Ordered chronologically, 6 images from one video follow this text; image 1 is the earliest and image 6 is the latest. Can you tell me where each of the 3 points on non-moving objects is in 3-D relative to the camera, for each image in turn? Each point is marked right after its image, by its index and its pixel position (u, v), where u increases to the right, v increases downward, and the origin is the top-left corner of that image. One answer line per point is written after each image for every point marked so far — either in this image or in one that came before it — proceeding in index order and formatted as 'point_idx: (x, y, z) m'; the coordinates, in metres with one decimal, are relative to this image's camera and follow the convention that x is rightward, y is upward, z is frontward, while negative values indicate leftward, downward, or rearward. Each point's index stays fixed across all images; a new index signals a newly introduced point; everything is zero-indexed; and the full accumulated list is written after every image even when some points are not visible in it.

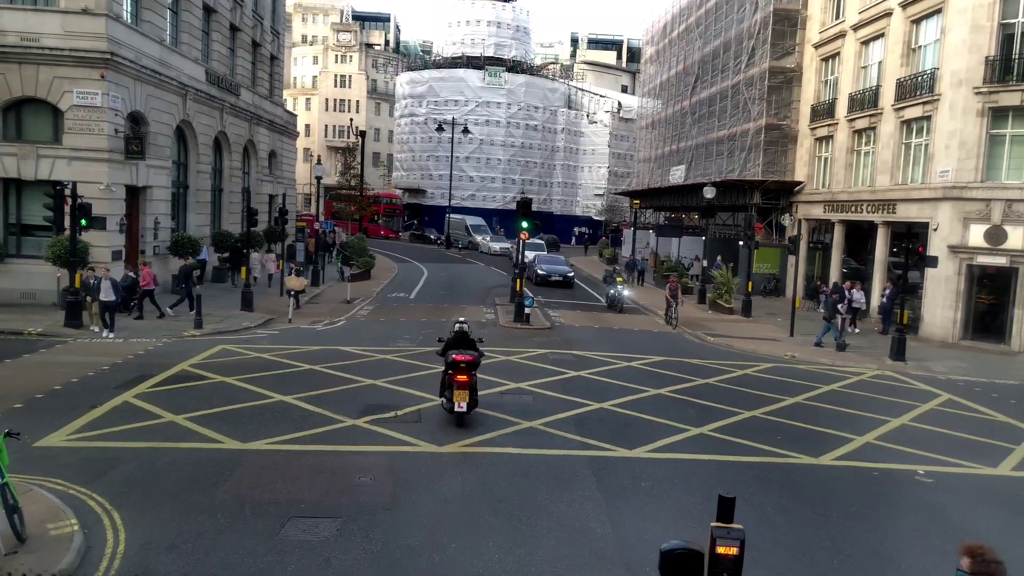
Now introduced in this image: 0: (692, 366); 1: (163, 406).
0: (+3.6, -1.8, +17.9) m
1: (-4.8, -1.7, +12.0) m
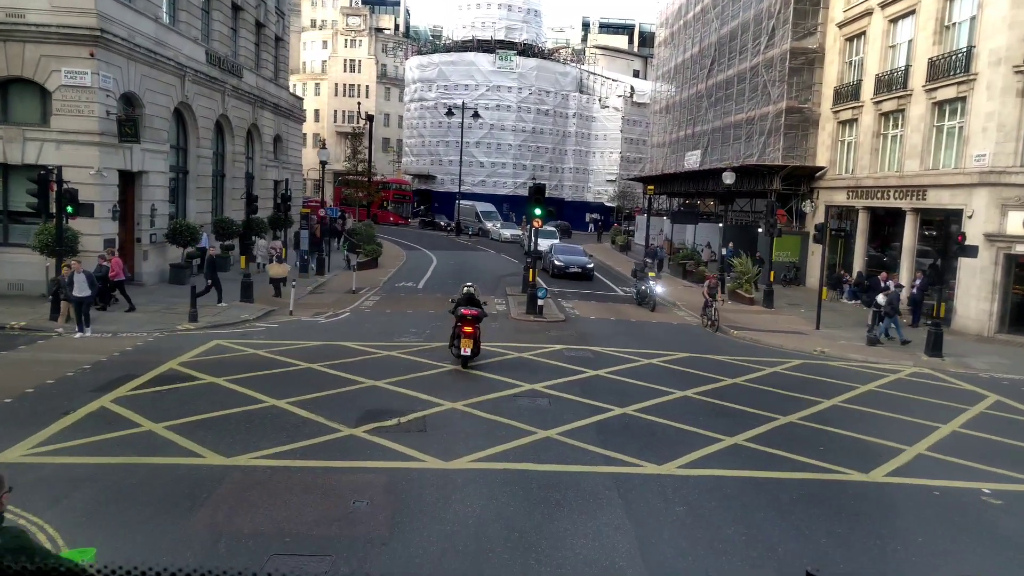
0: (+3.9, -1.7, +16.7) m
1: (-4.7, -1.6, +10.9) m
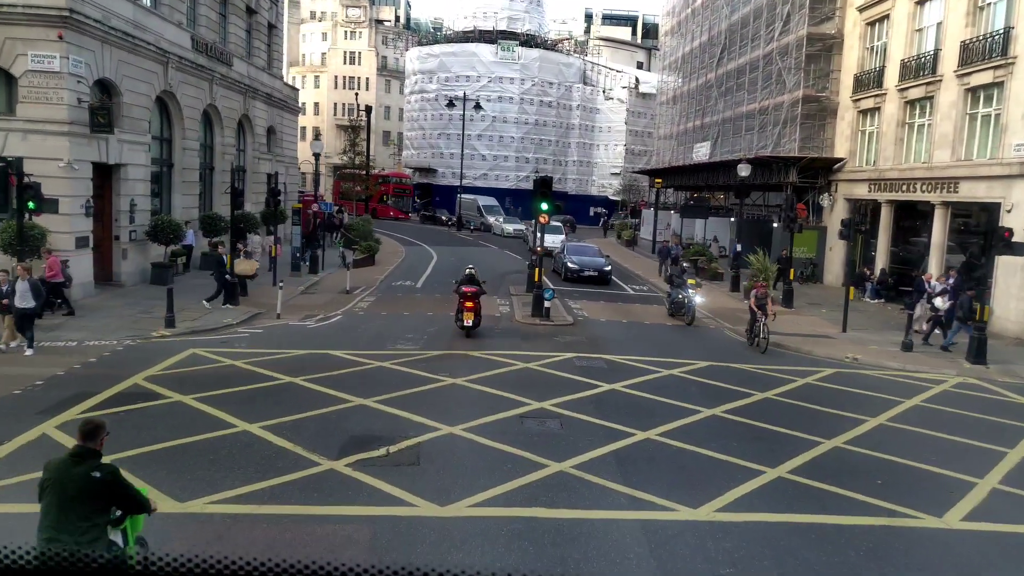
0: (+4.0, -1.7, +15.1) m
1: (-4.6, -1.7, +9.3) m
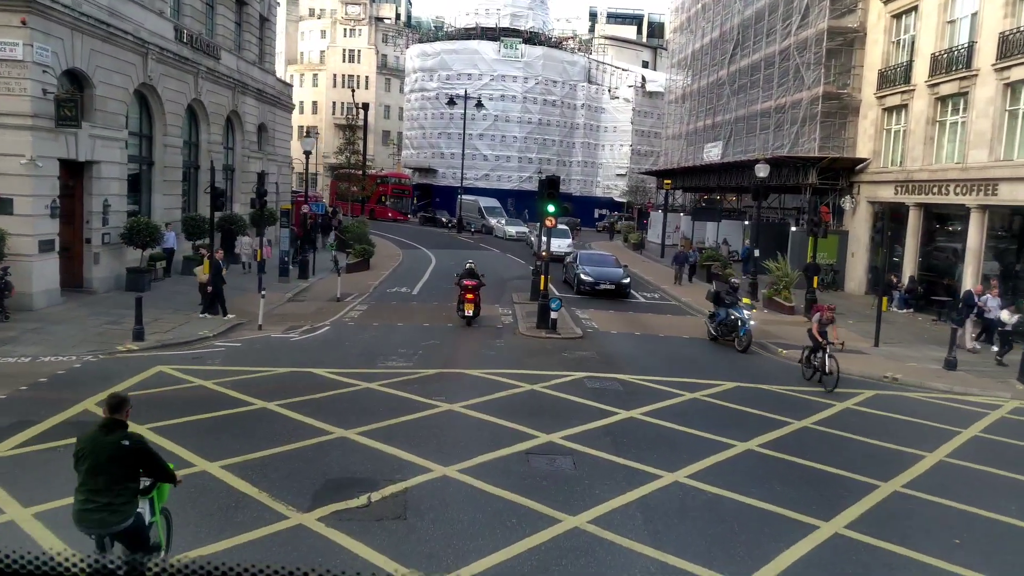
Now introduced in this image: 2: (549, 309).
0: (+4.1, -1.9, +13.4) m
1: (-4.5, -1.9, +7.6) m
2: (+0.8, -0.5, +19.4) m
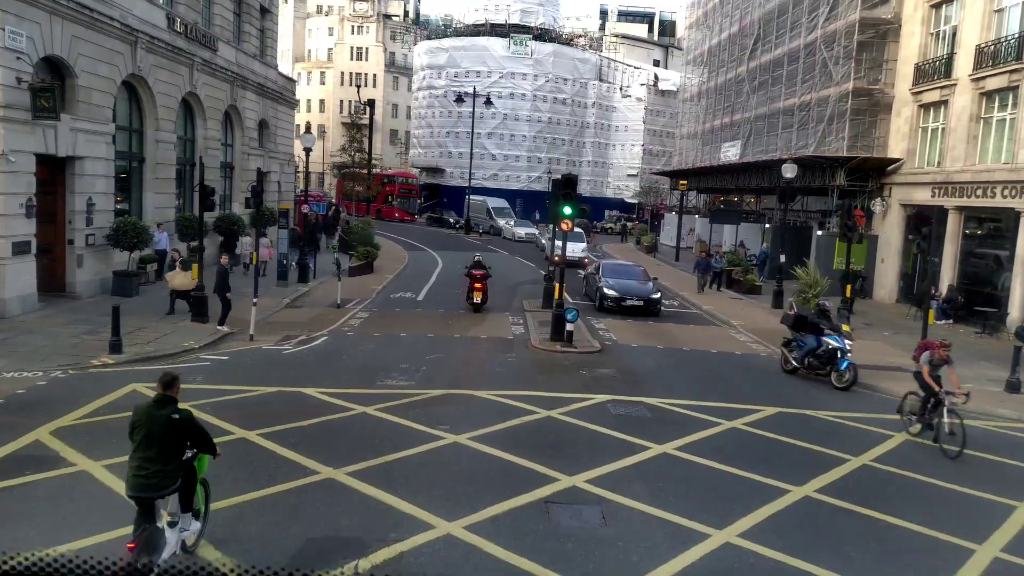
0: (+4.3, -2.1, +11.7) m
1: (-4.3, -2.1, +6.0) m
2: (+1.1, -0.7, +17.7) m
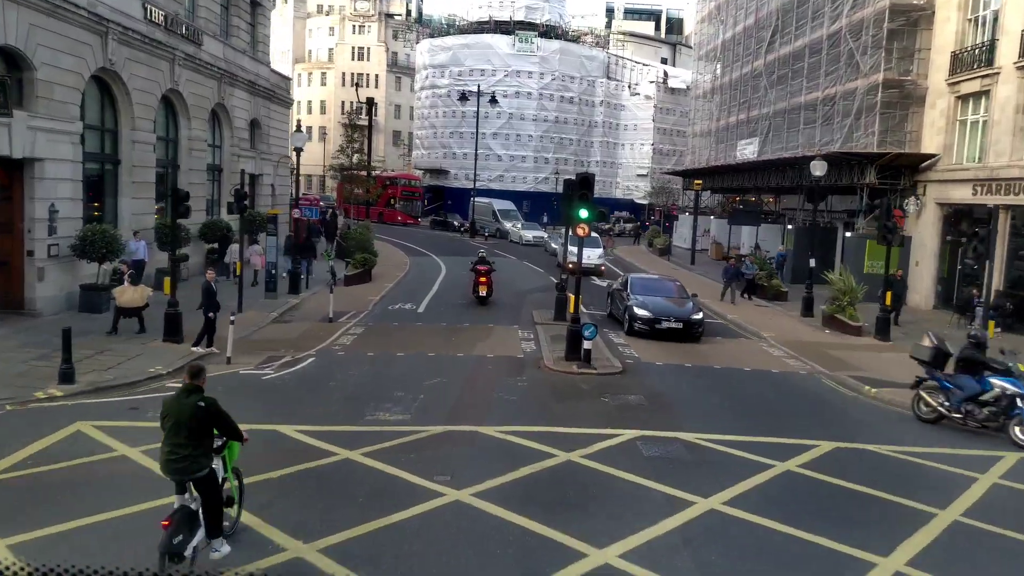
0: (+4.4, -2.4, +9.6) m
1: (-4.3, -2.3, +4.0) m
2: (+1.3, -0.9, +15.7) m
